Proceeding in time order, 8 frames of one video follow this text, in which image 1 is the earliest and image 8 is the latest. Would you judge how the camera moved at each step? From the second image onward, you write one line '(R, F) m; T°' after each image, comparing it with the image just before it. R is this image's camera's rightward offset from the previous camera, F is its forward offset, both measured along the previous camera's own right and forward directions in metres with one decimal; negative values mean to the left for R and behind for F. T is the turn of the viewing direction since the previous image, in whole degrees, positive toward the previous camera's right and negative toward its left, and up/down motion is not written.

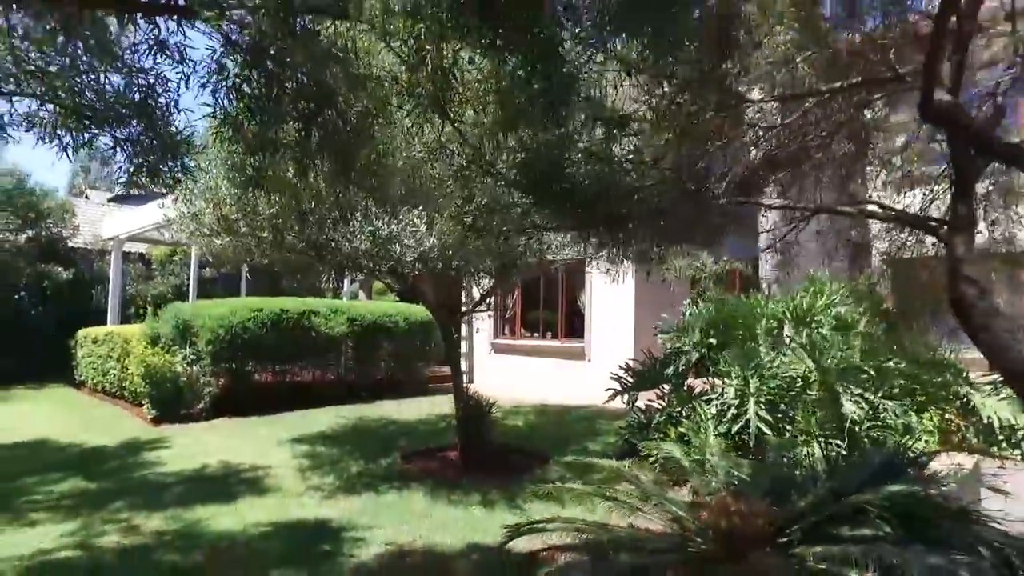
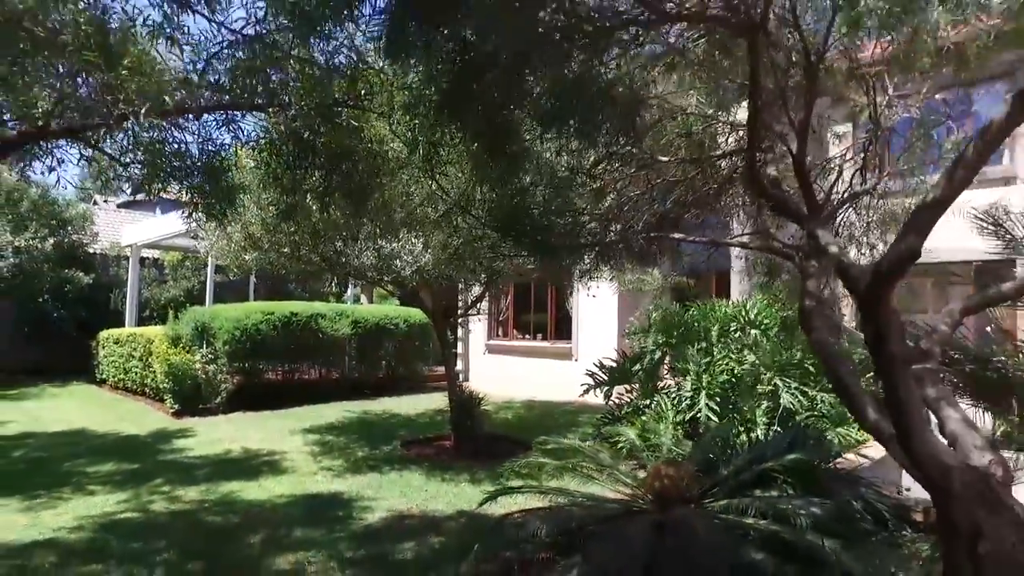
(+0.2, -1.1) m; 0°
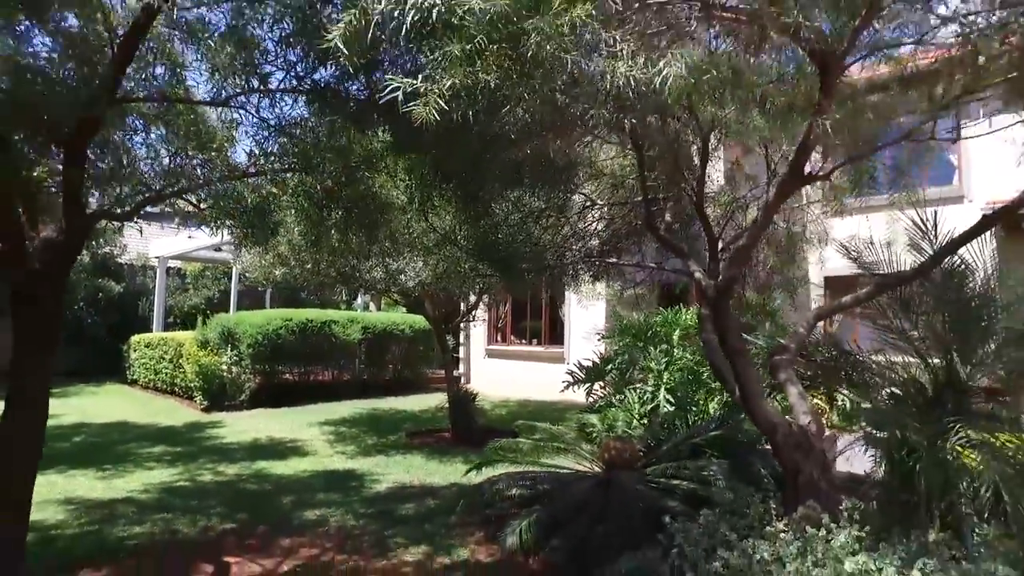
(+0.3, -1.4) m; -1°
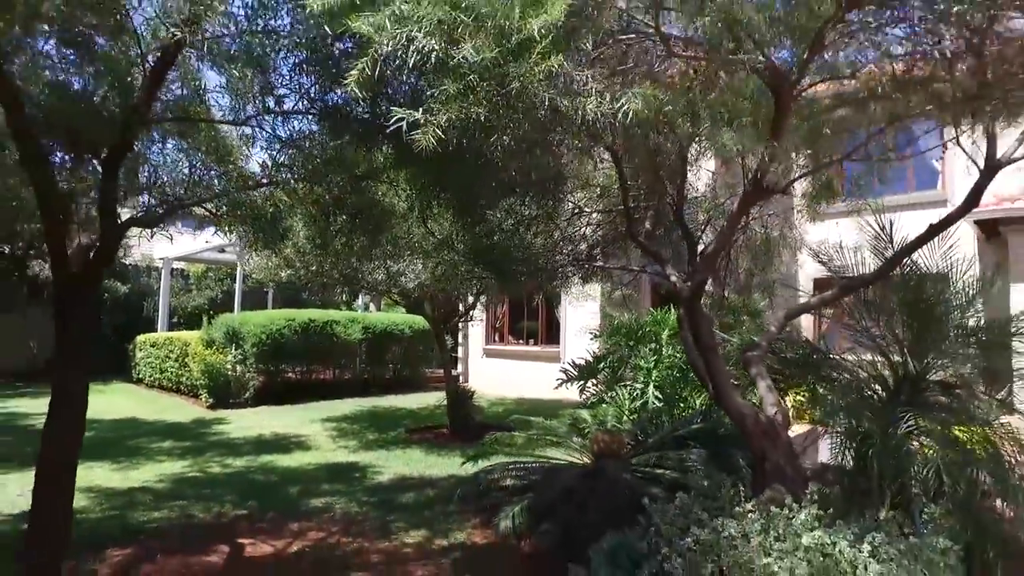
(0.0, -0.4) m; 0°
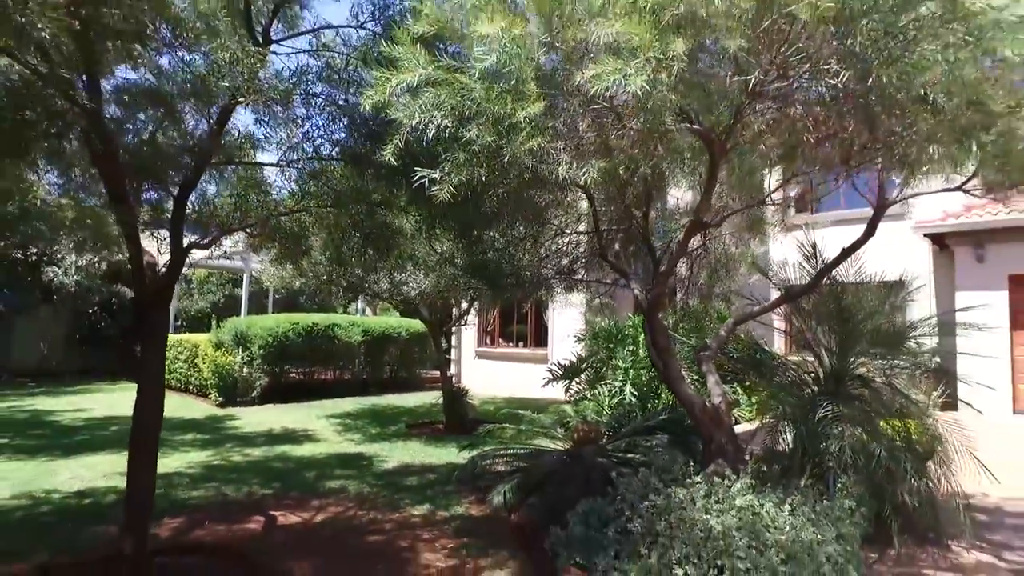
(0.0, -1.0) m; +1°
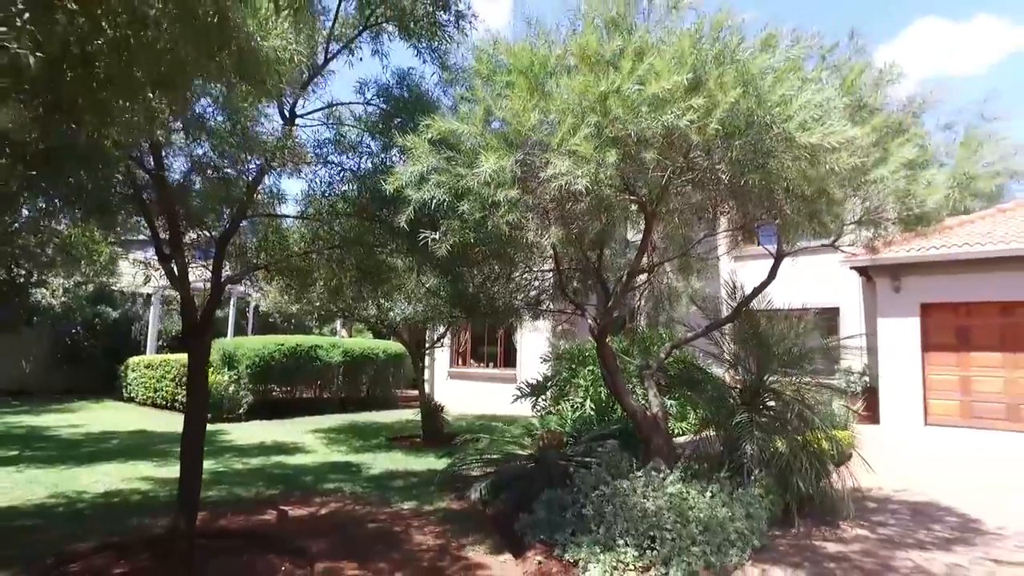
(-0.1, -1.3) m; +3°
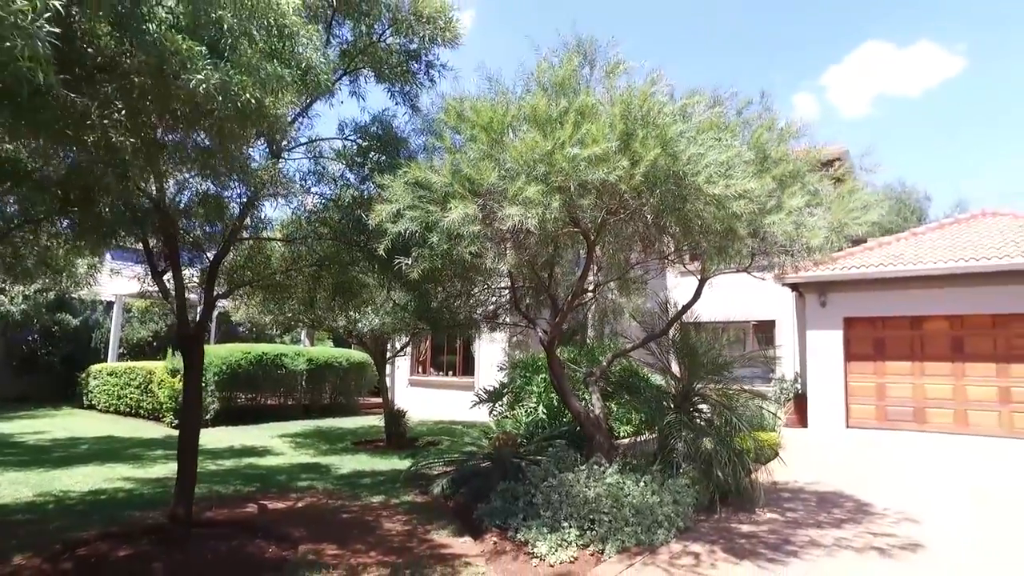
(0.0, -1.0) m; +3°
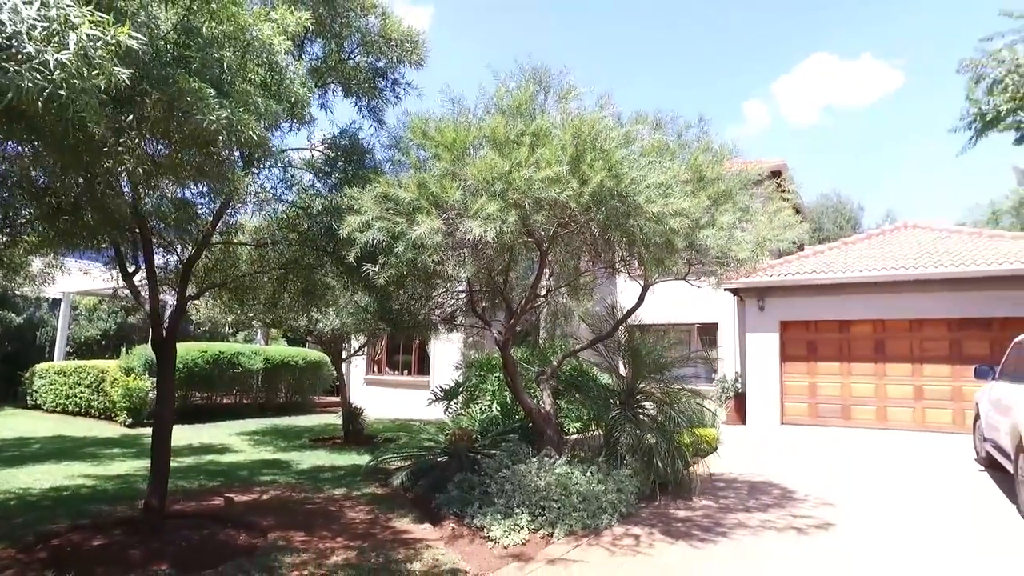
(-0.1, -0.6) m; +4°
